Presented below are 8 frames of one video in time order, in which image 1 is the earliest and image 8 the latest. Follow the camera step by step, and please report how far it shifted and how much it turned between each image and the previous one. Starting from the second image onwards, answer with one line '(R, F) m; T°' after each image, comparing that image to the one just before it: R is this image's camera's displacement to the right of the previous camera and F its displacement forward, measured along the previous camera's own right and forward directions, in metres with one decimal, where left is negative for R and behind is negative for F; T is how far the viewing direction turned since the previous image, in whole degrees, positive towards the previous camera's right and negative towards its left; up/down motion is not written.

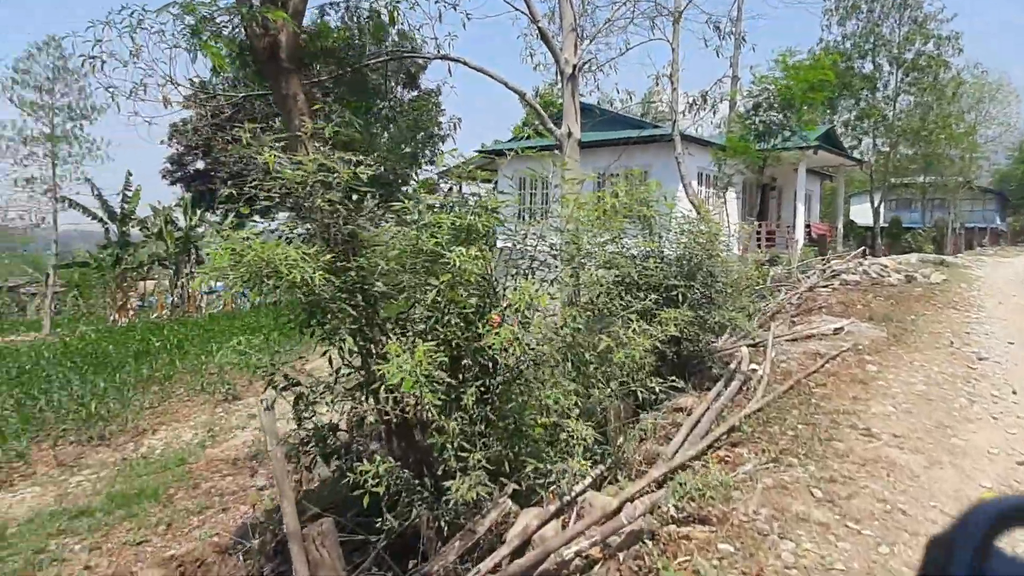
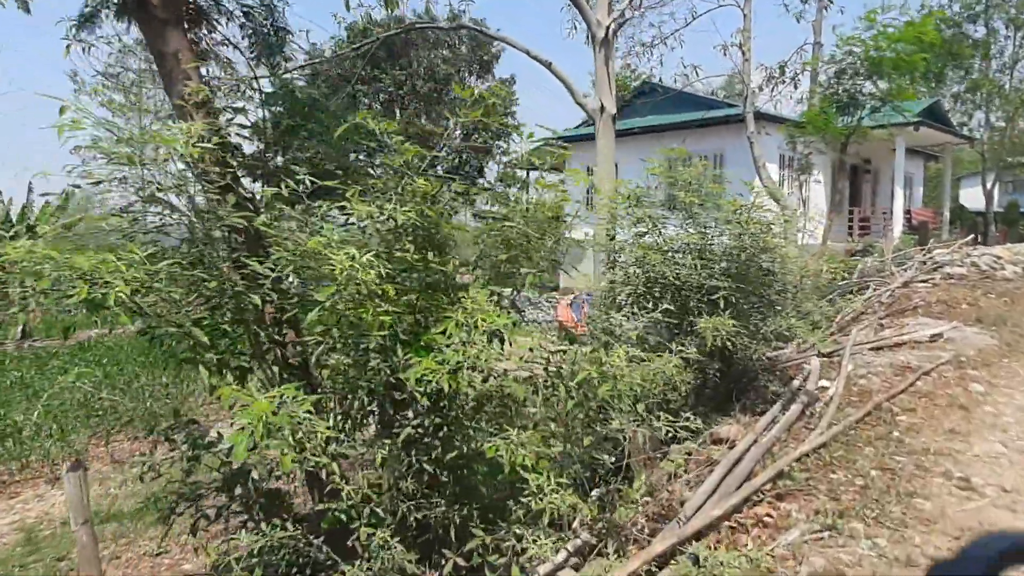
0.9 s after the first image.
(+0.5, +0.9) m; -7°
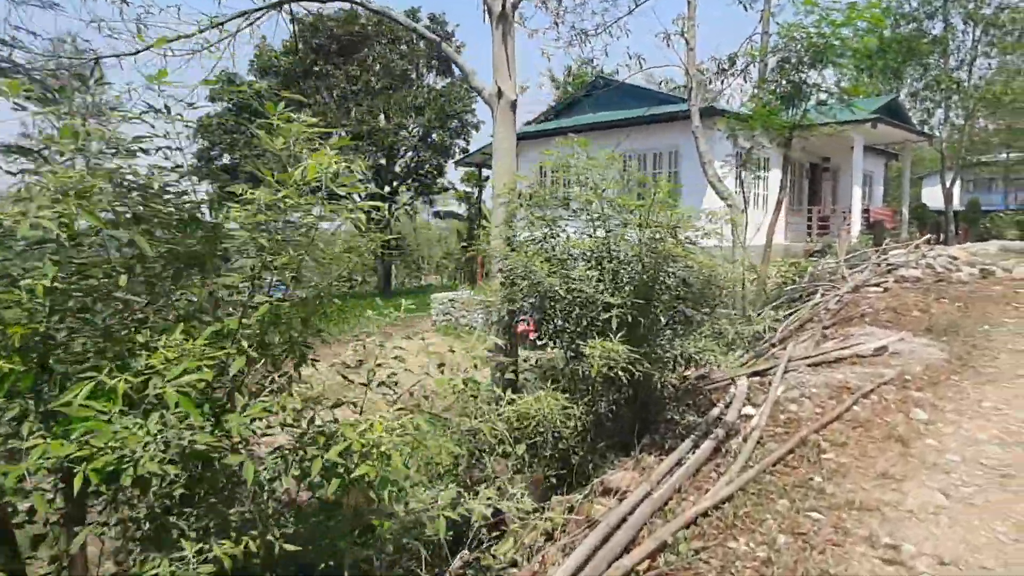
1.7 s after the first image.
(+0.7, +0.7) m; +2°
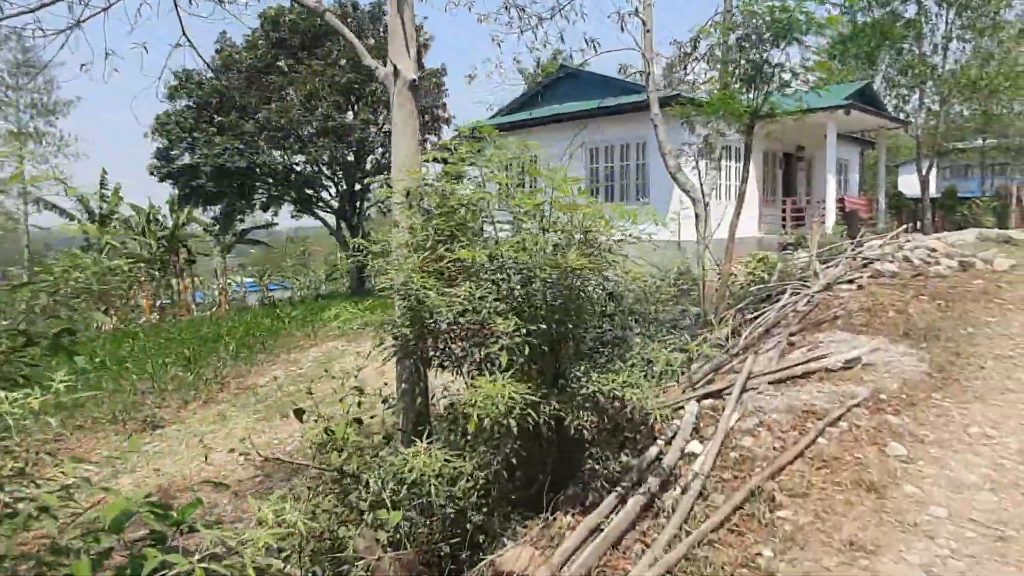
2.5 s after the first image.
(+0.5, +0.8) m; +1°
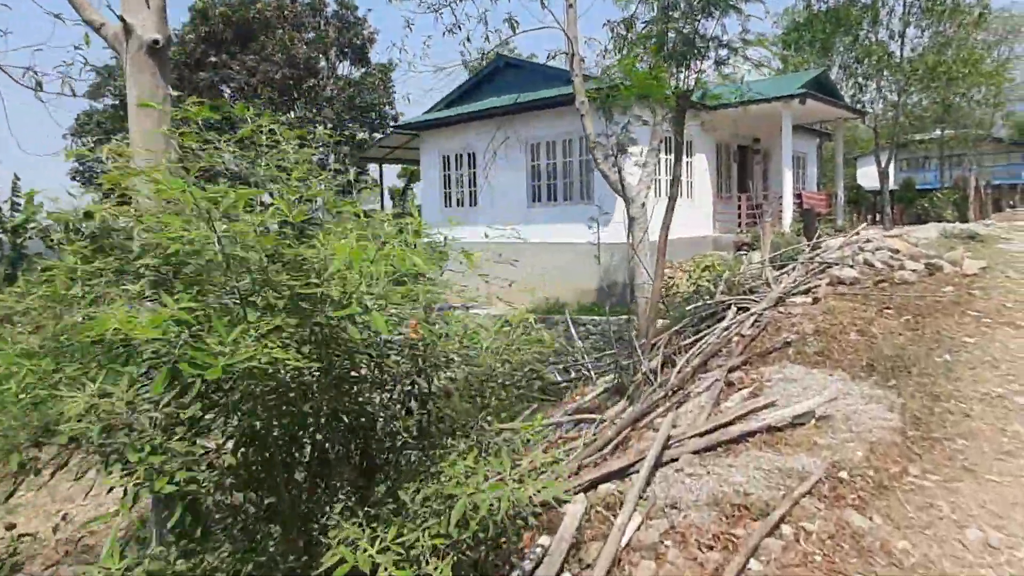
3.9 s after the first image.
(+0.7, +1.3) m; +3°
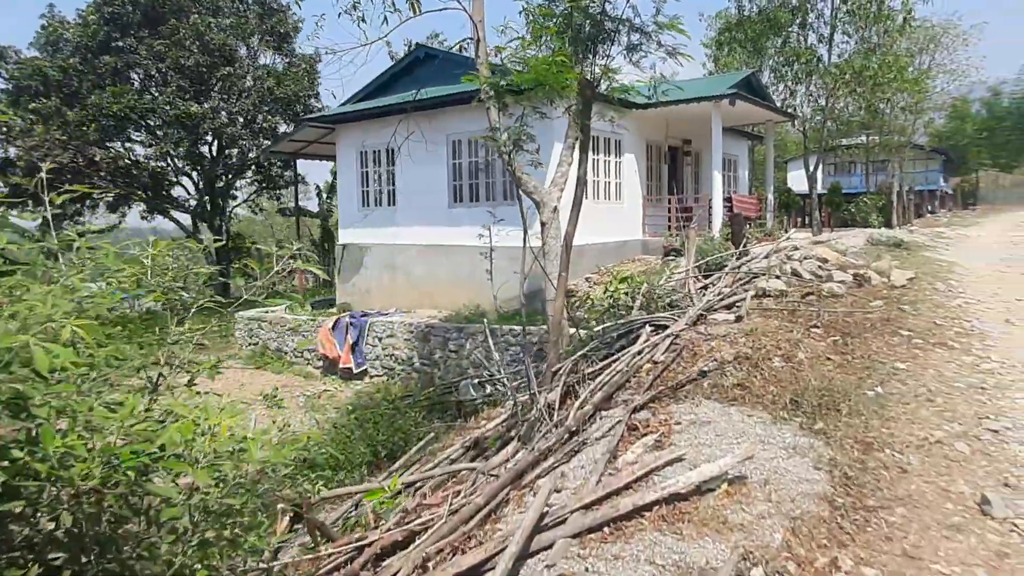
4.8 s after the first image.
(+0.5, +0.8) m; +5°
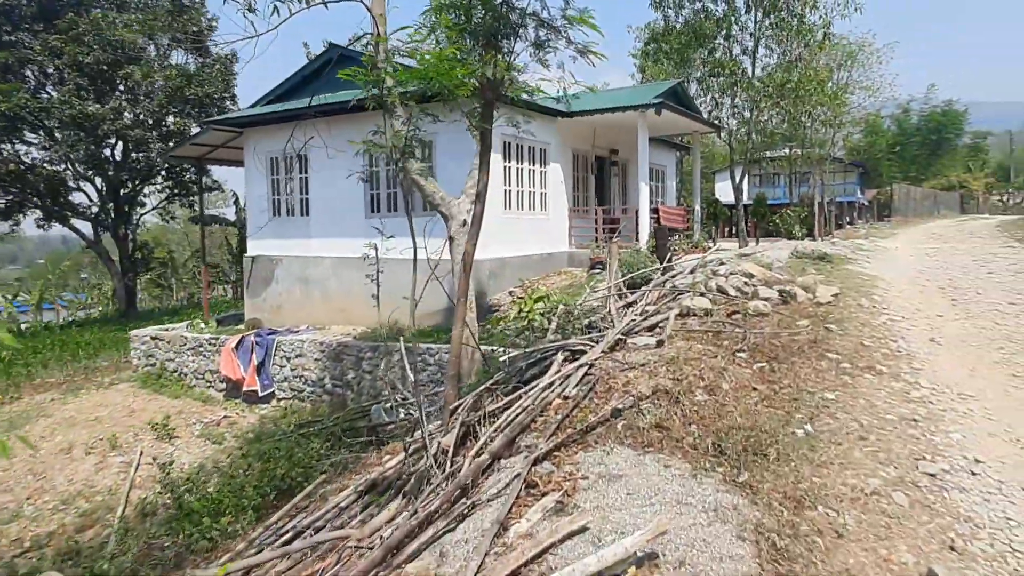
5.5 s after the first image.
(+0.3, +0.6) m; +5°
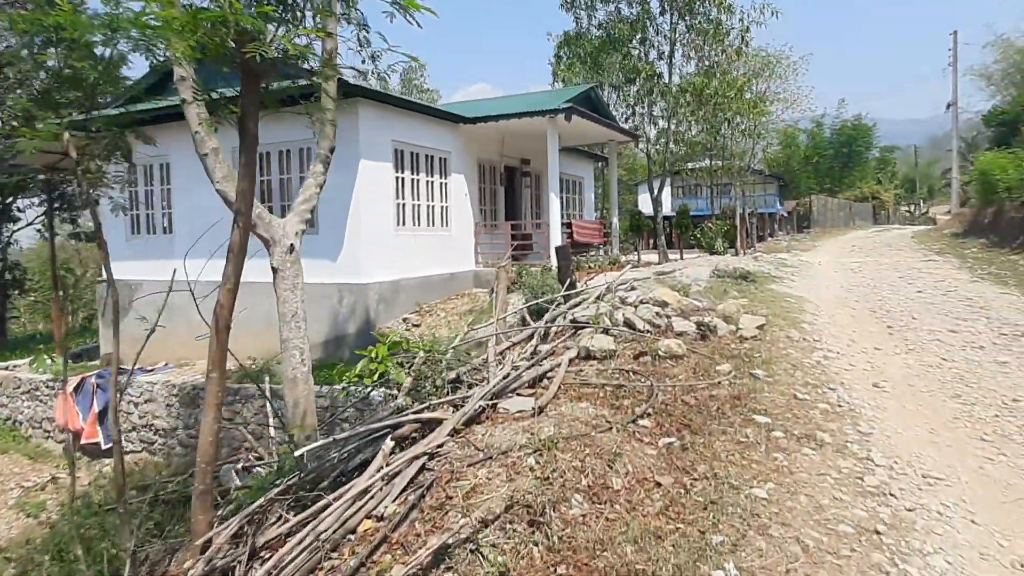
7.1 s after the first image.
(+0.7, +1.5) m; +6°
